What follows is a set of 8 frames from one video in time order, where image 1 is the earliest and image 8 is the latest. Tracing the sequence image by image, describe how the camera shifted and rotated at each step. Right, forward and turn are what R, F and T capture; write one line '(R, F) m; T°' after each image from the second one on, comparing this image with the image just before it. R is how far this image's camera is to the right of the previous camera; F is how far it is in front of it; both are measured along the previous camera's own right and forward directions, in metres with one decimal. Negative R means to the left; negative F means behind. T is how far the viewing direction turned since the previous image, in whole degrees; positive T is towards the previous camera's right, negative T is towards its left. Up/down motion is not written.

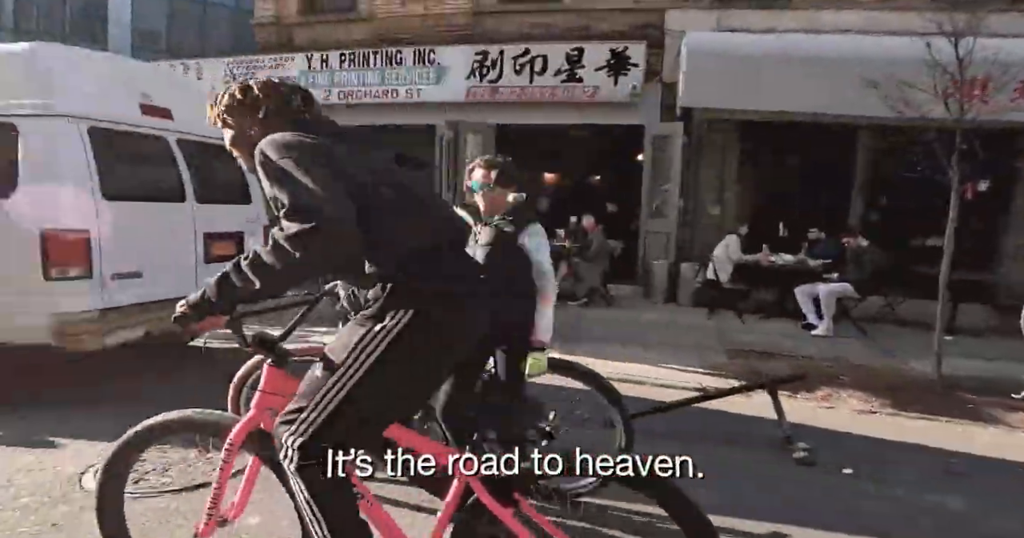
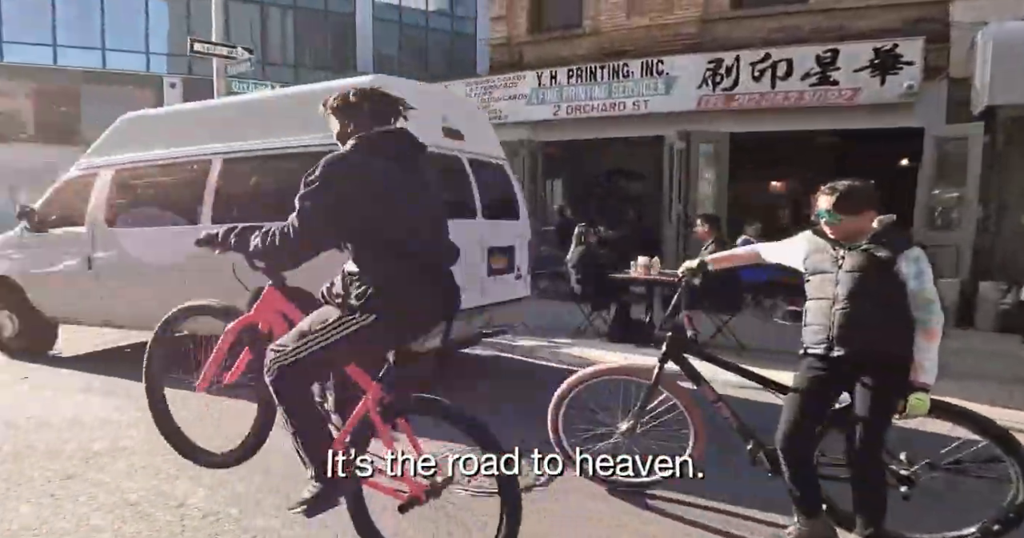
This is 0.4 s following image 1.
(-0.2, 0.0) m; -16°
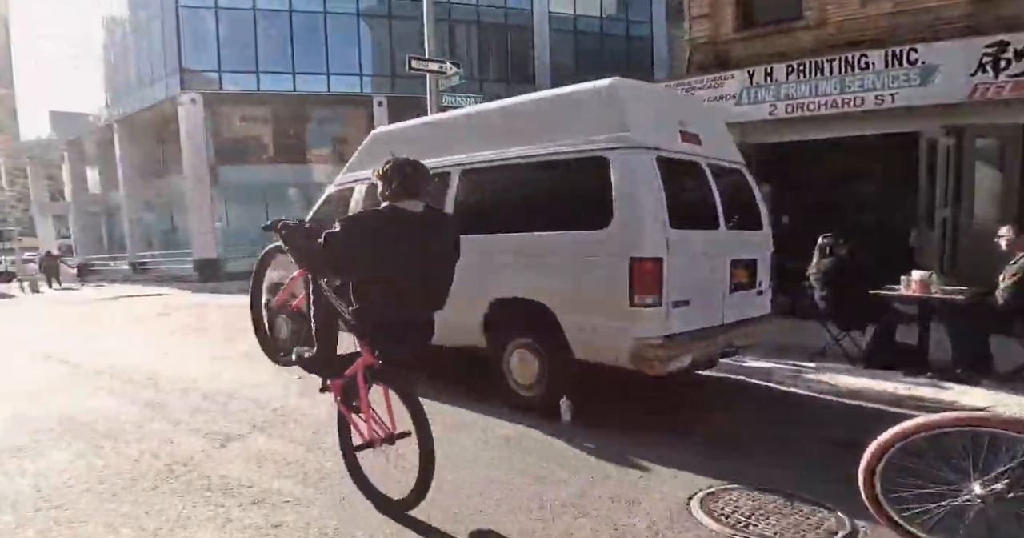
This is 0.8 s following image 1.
(-0.3, +0.1) m; -14°
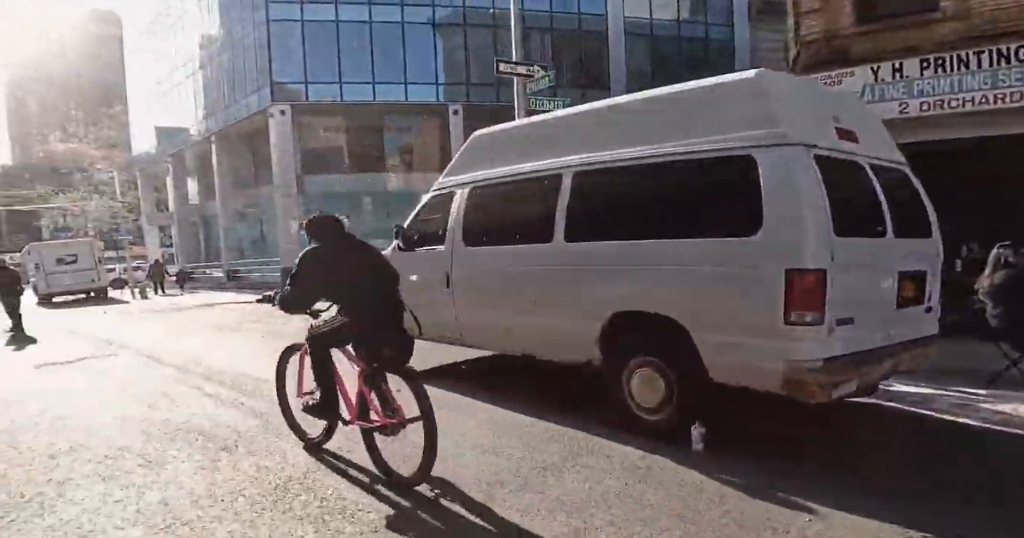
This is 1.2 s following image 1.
(-0.3, +0.2) m; -6°
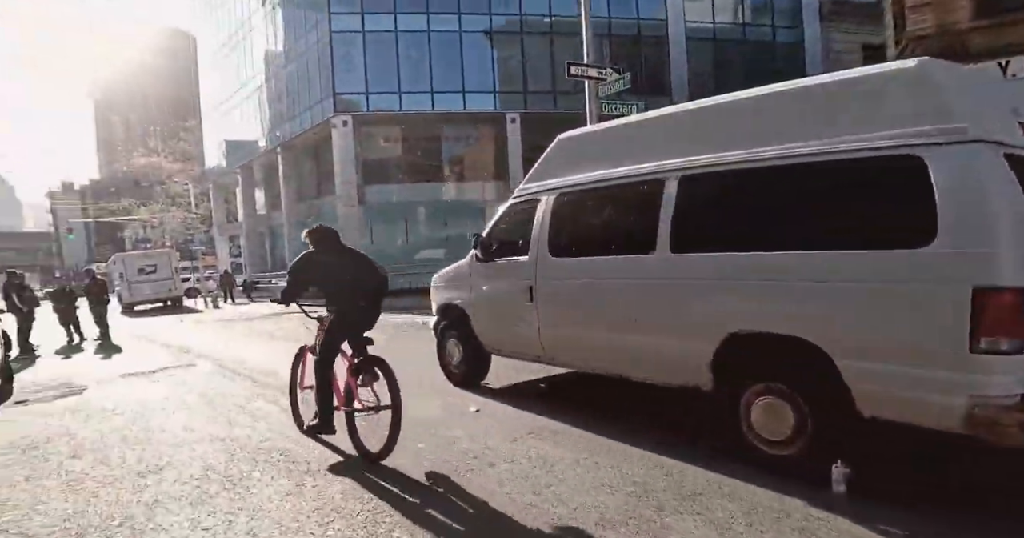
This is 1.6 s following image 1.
(-0.3, +0.4) m; -4°
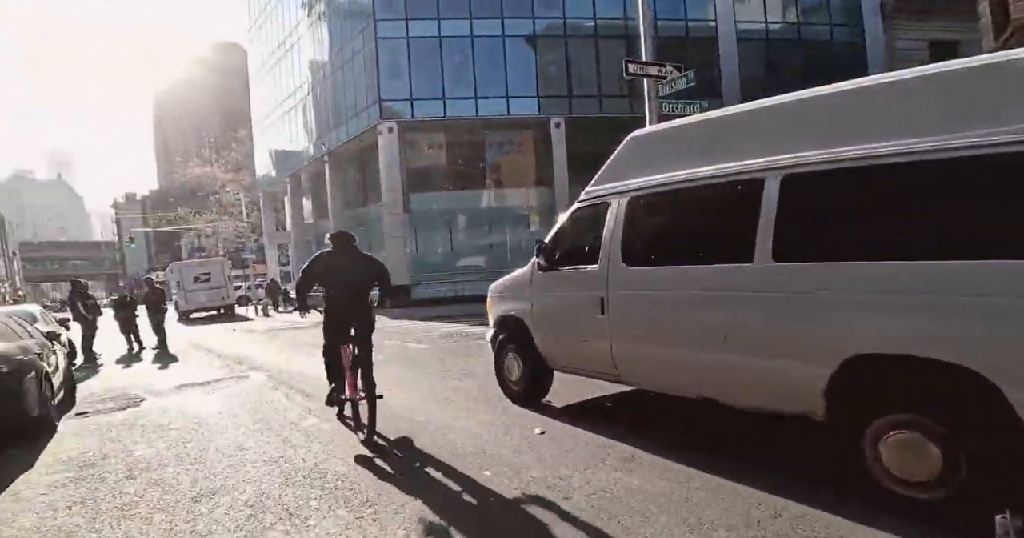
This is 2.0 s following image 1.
(-0.2, +0.5) m; -3°
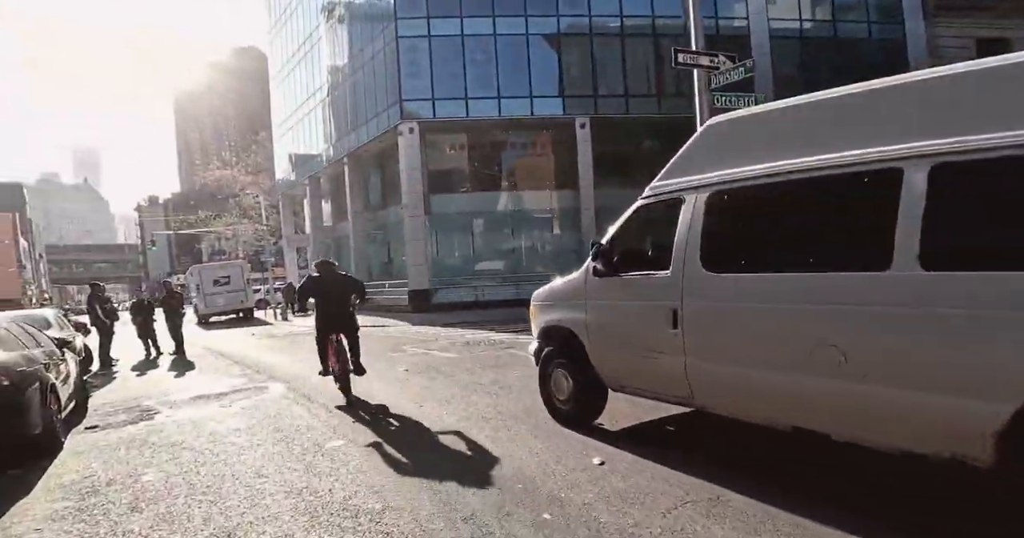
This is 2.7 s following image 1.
(-0.3, +0.8) m; -1°
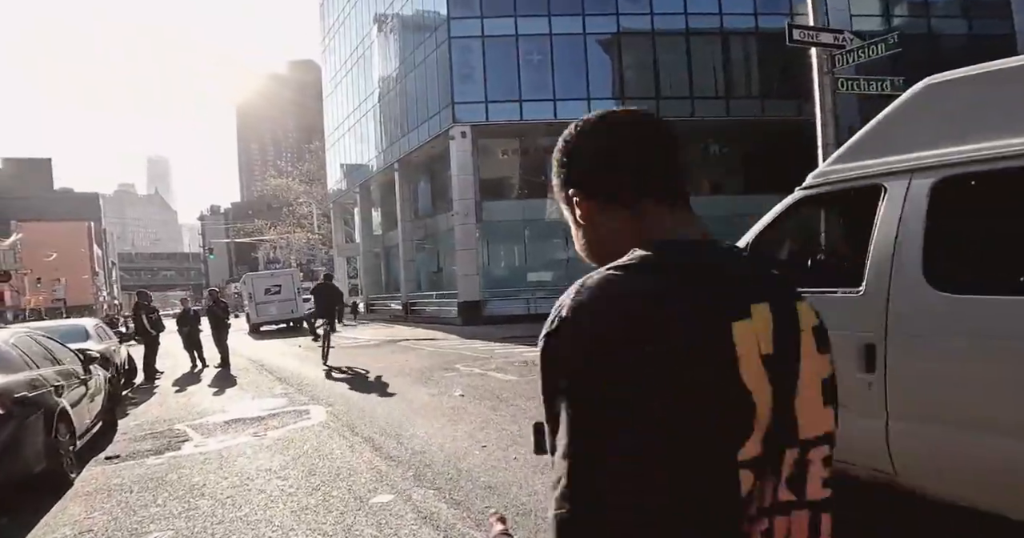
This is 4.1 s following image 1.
(-0.4, +1.5) m; -4°
